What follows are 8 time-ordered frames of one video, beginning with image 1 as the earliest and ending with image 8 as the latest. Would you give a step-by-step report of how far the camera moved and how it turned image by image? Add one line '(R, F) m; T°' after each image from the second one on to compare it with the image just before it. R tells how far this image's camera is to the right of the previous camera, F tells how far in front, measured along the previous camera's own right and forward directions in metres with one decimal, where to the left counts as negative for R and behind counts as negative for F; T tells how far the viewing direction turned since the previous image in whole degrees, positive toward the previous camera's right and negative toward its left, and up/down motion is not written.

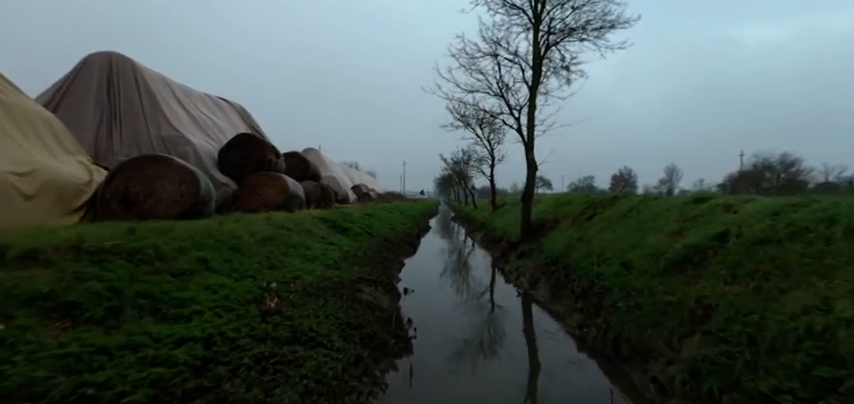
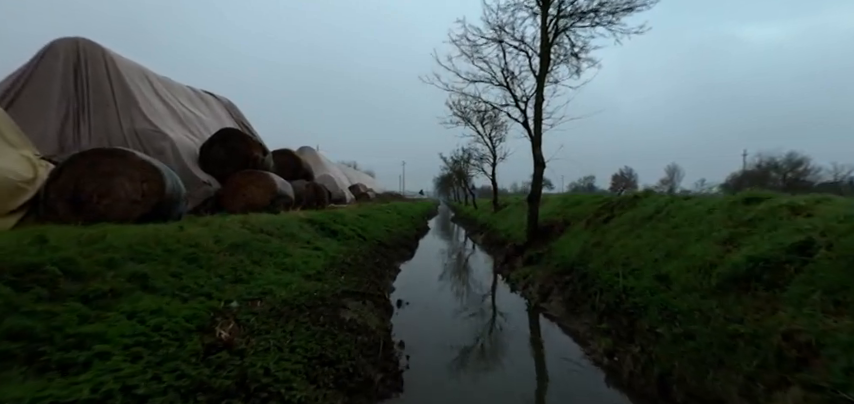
(+0.1, +1.1) m; 0°
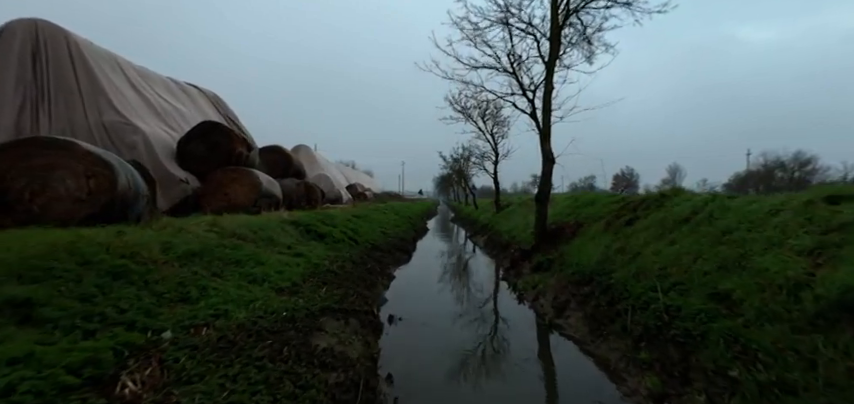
(+0.1, +1.1) m; 0°
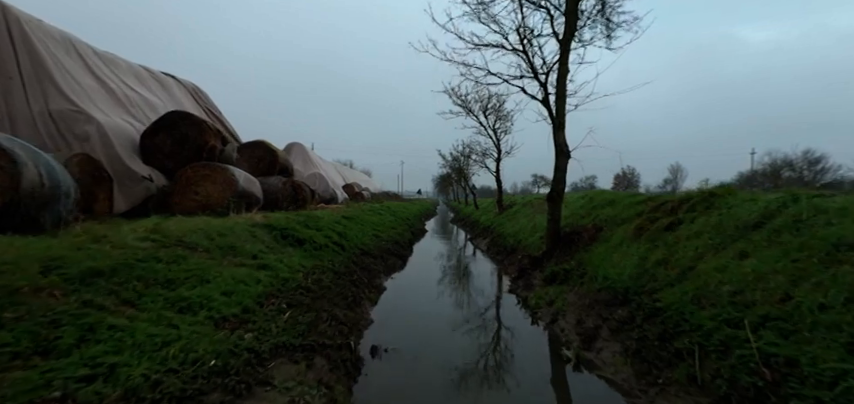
(+0.1, +1.5) m; 0°
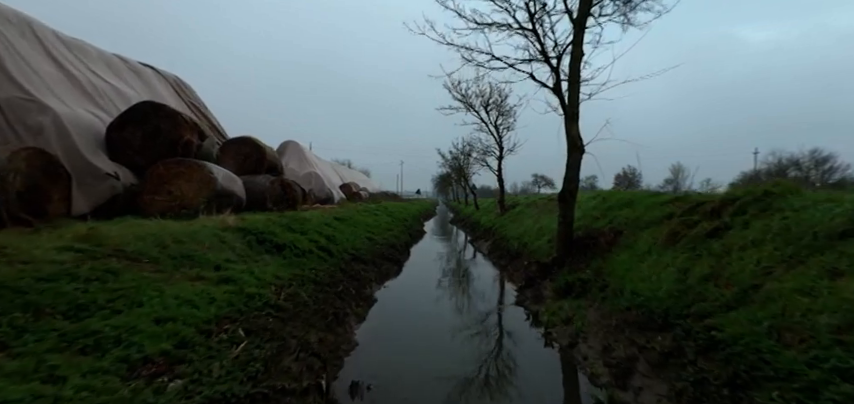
(+0.1, +1.1) m; 0°
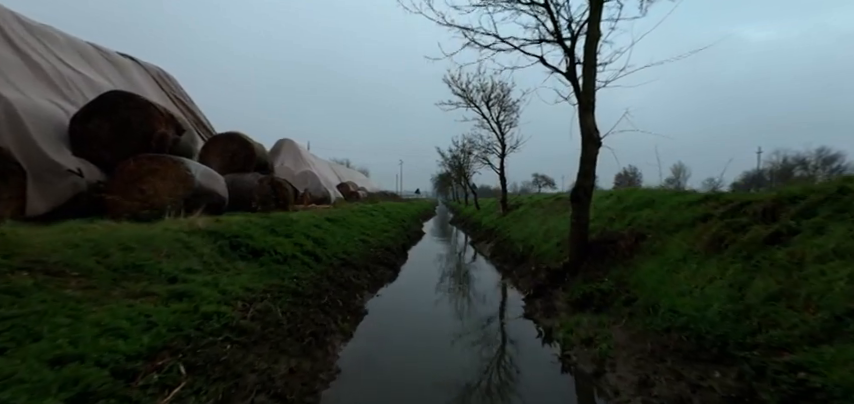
(0.0, +1.0) m; 0°
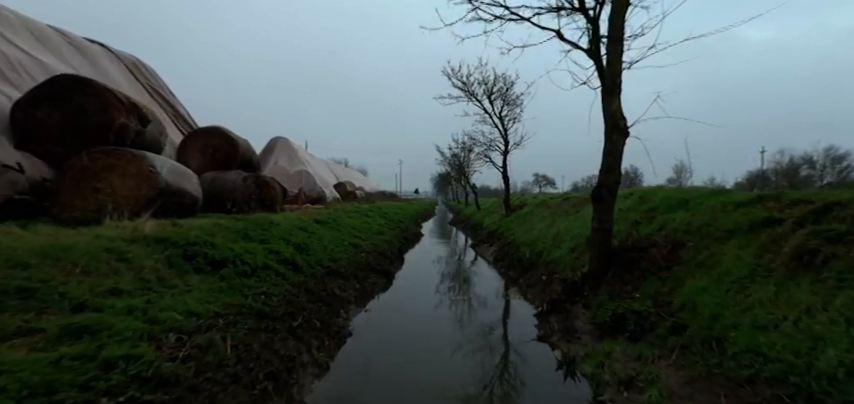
(+0.1, +1.2) m; 0°
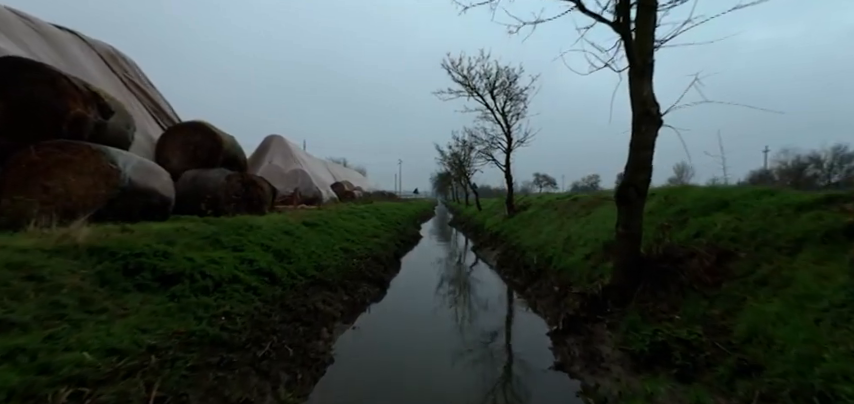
(+0.1, +1.0) m; 0°
